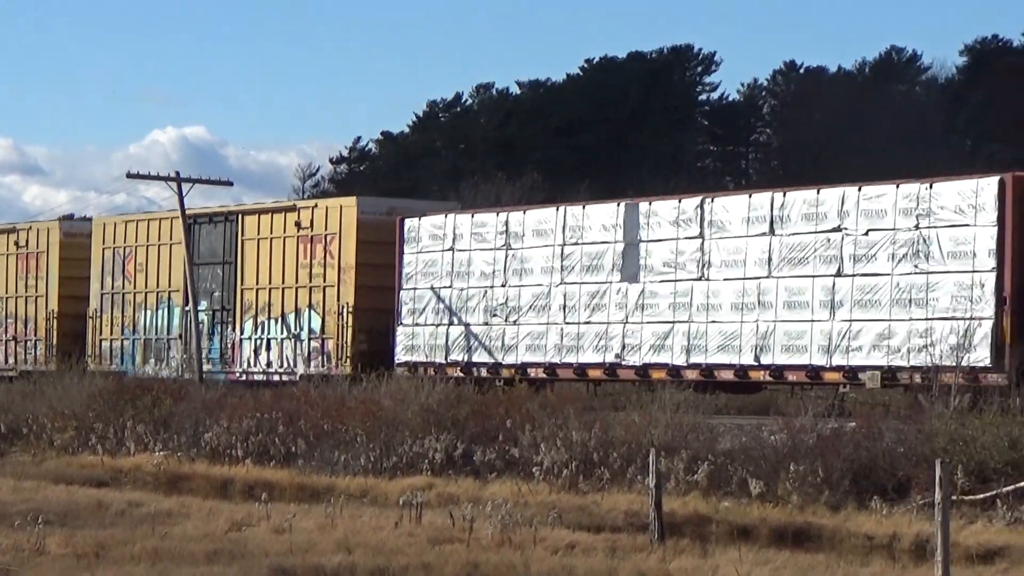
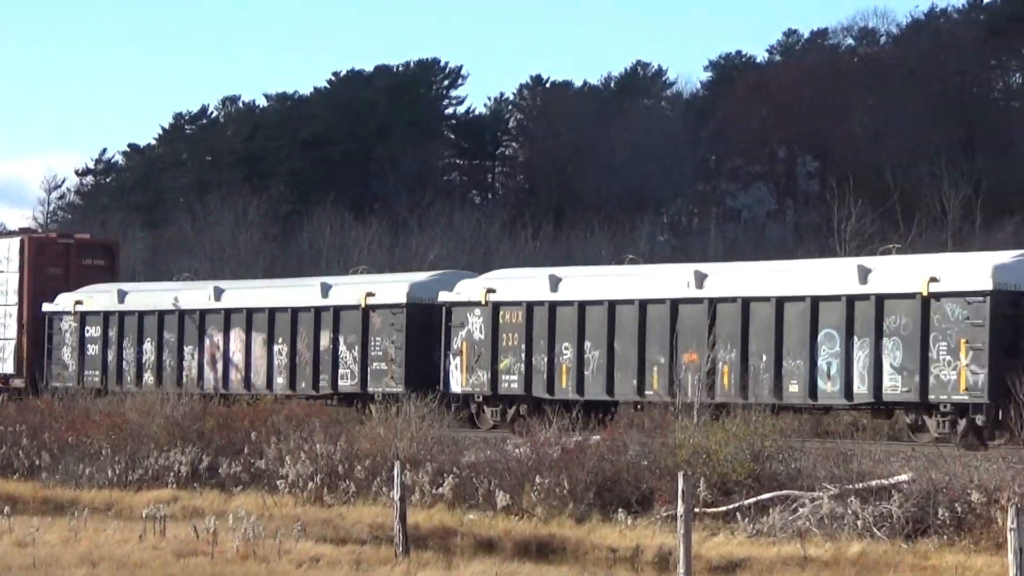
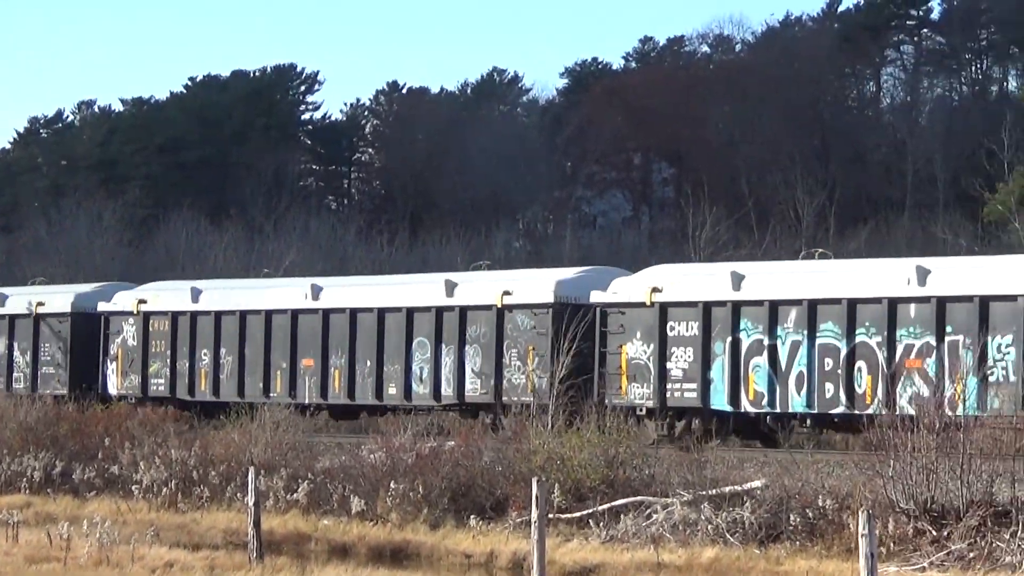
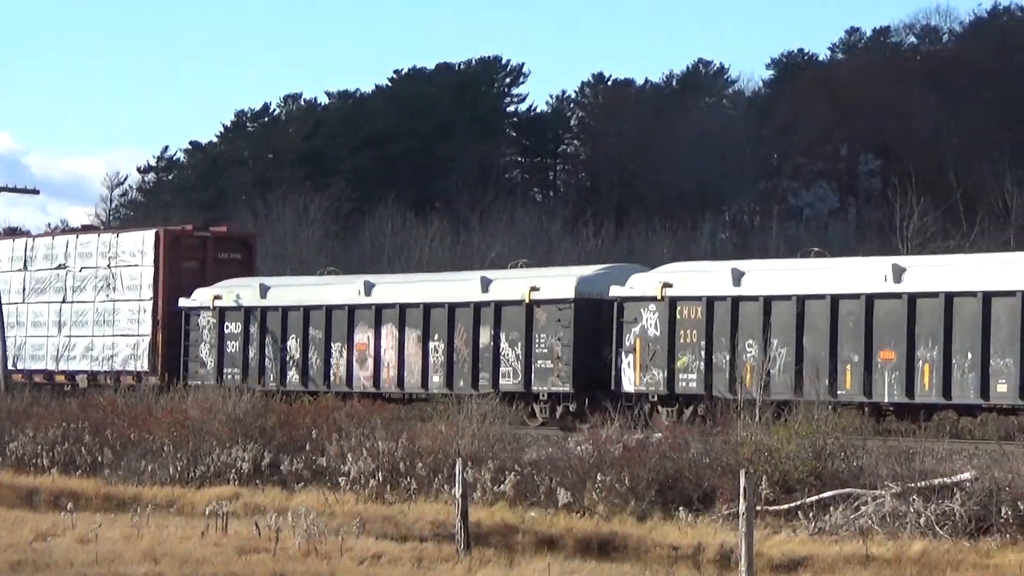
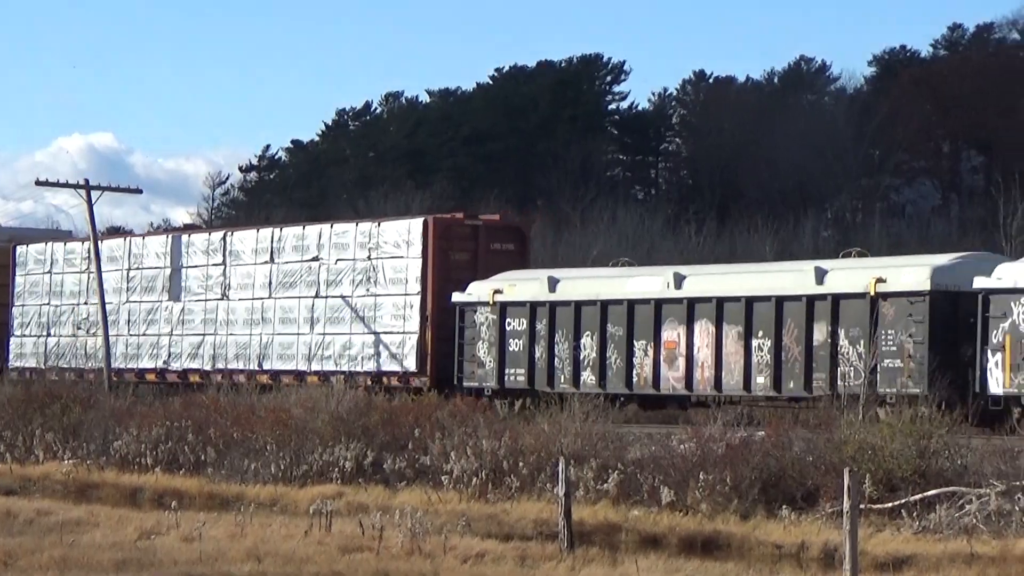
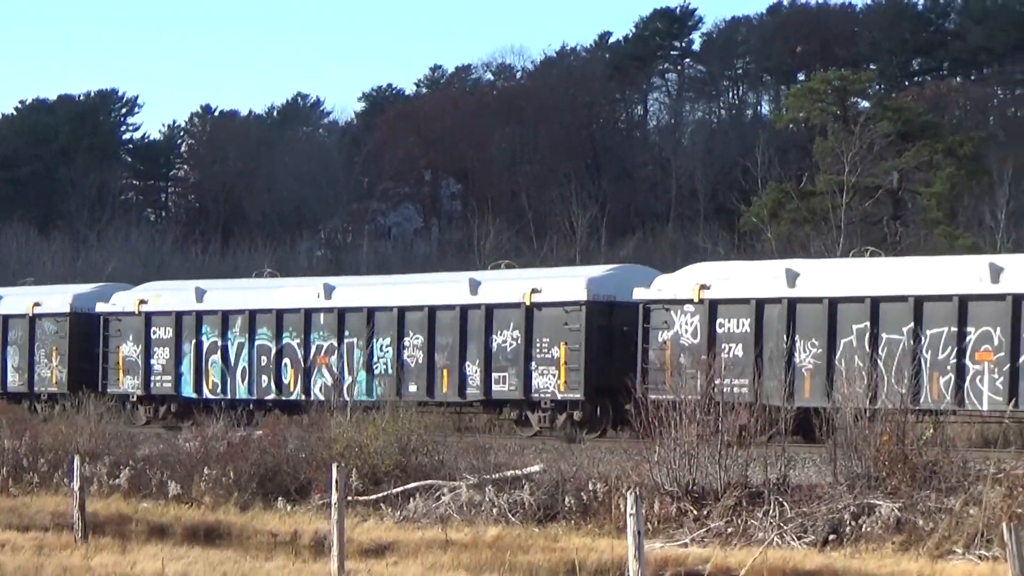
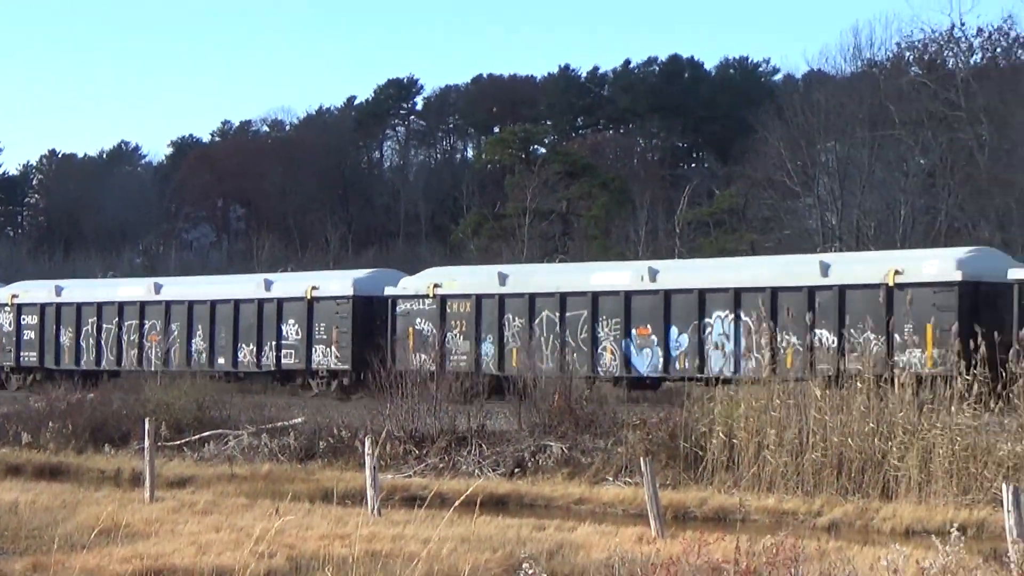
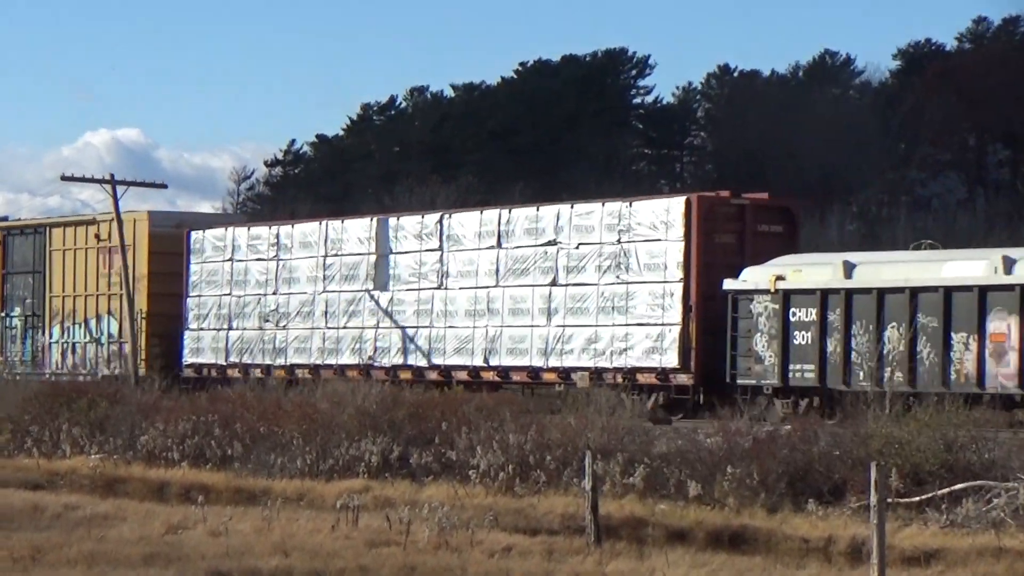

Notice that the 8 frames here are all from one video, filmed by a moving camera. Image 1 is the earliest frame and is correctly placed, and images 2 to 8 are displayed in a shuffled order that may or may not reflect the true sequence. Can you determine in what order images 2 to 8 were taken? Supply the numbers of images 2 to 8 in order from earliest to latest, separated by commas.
8, 5, 4, 2, 3, 6, 7
